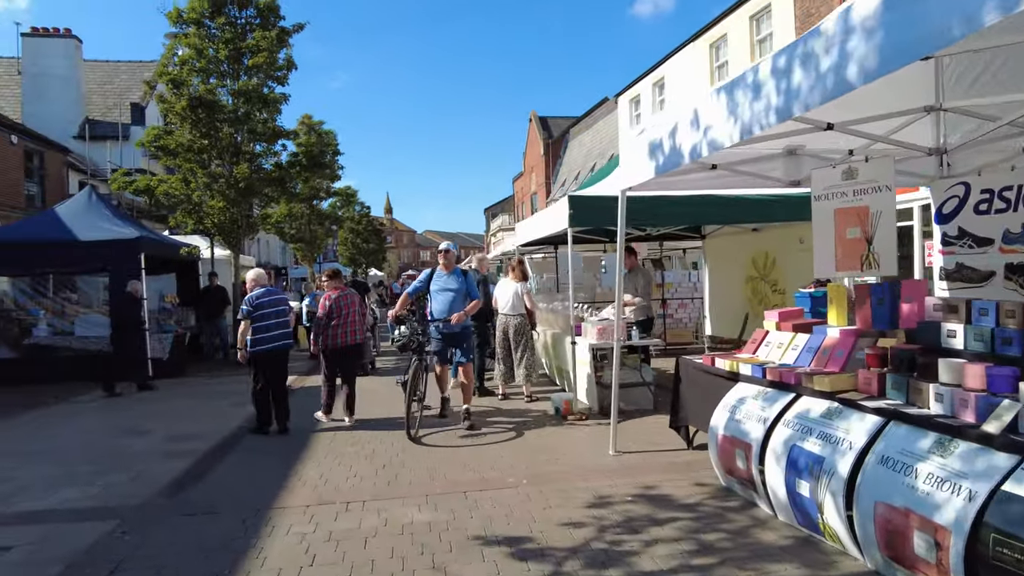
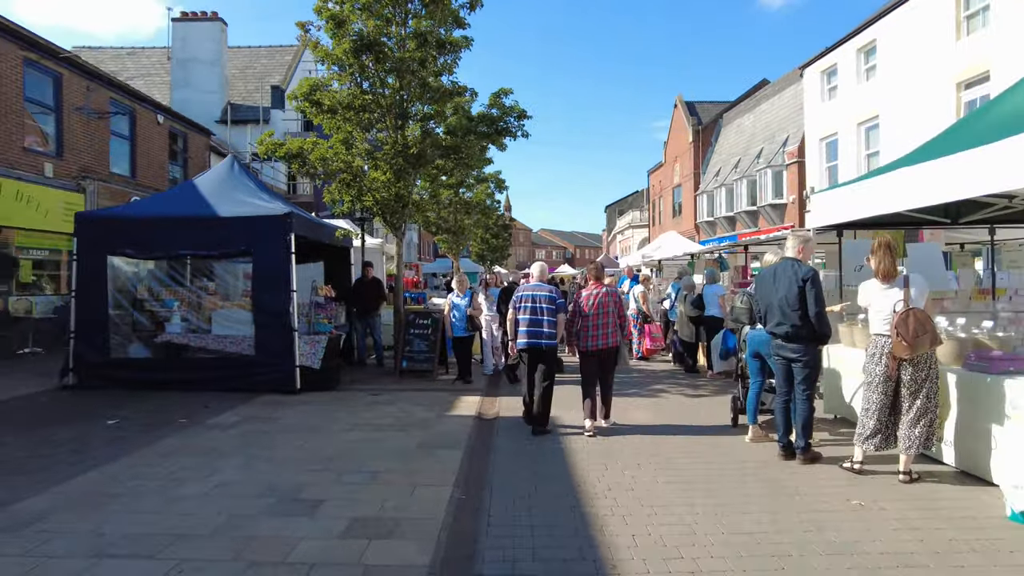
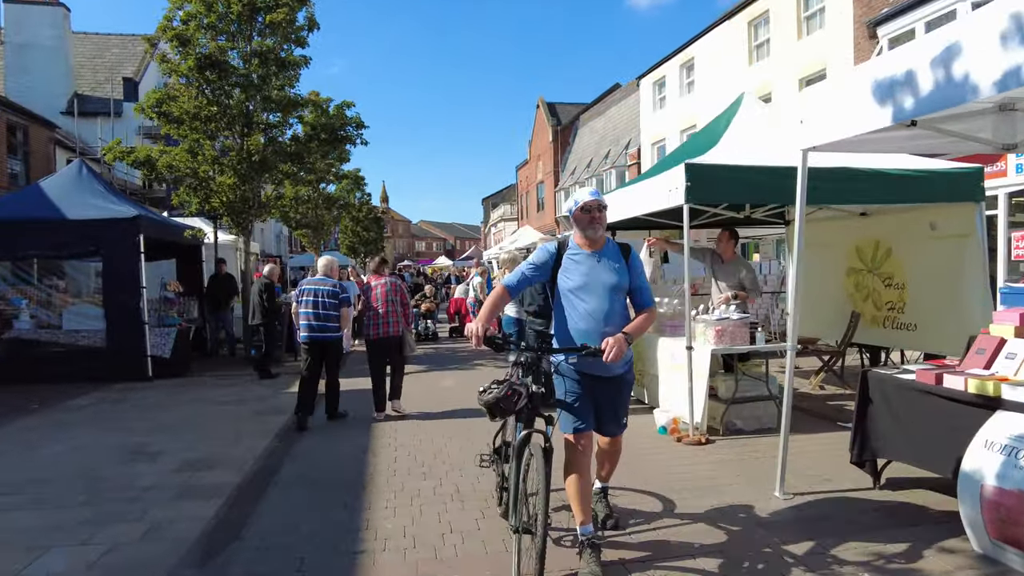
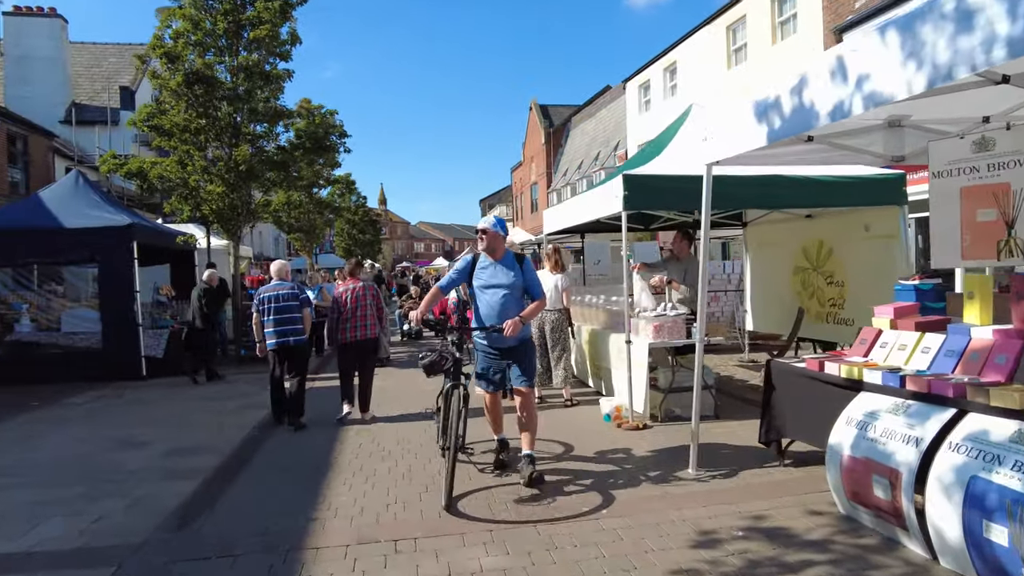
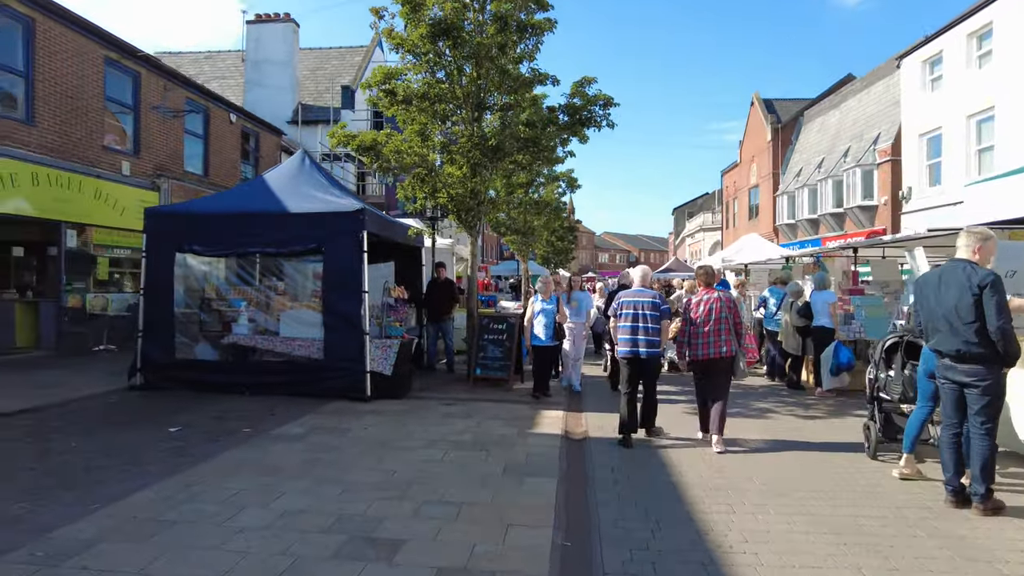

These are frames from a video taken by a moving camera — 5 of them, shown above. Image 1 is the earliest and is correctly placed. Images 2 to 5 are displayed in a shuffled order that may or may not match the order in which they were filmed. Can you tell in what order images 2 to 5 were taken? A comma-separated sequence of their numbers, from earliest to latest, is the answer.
4, 3, 2, 5
